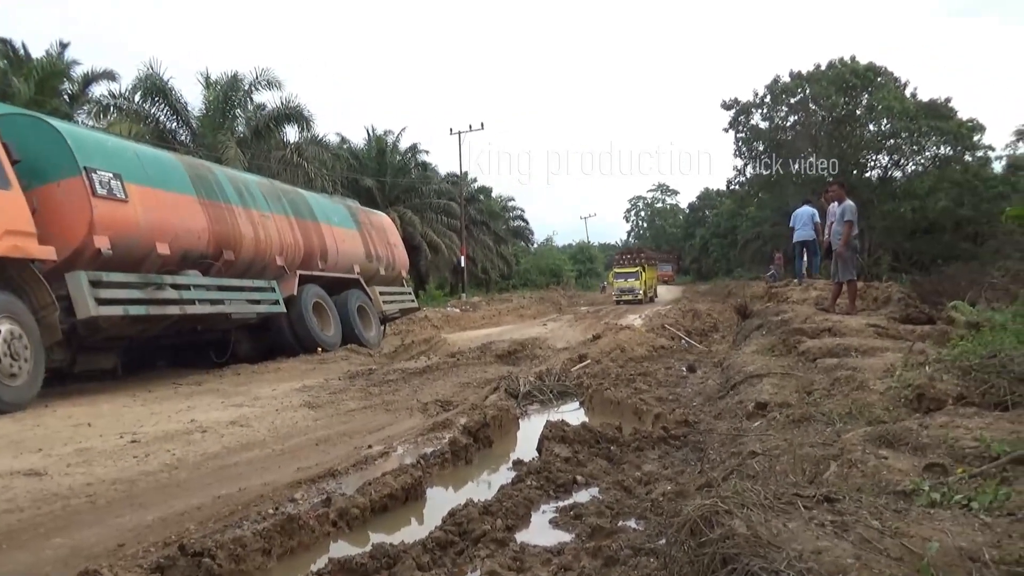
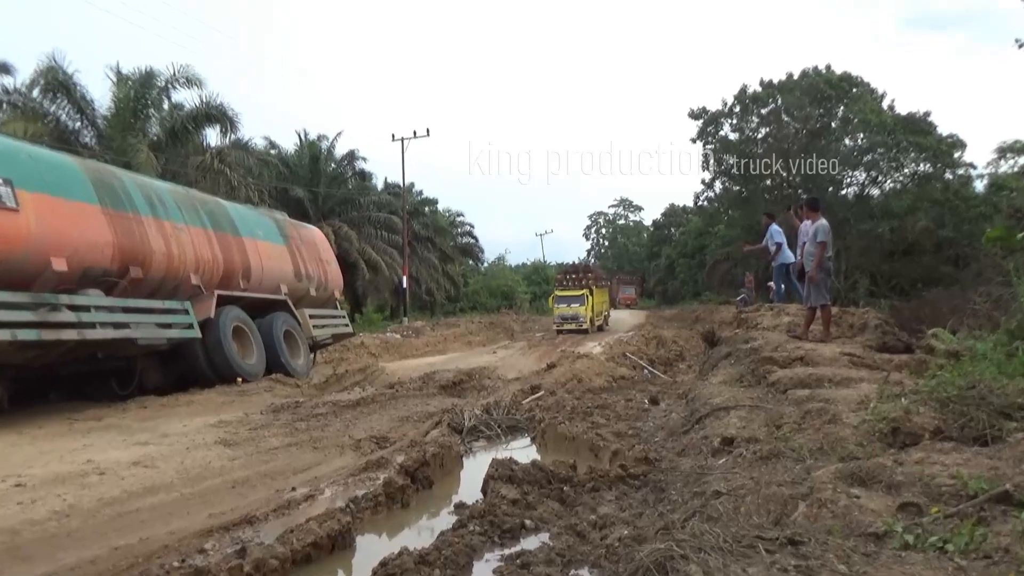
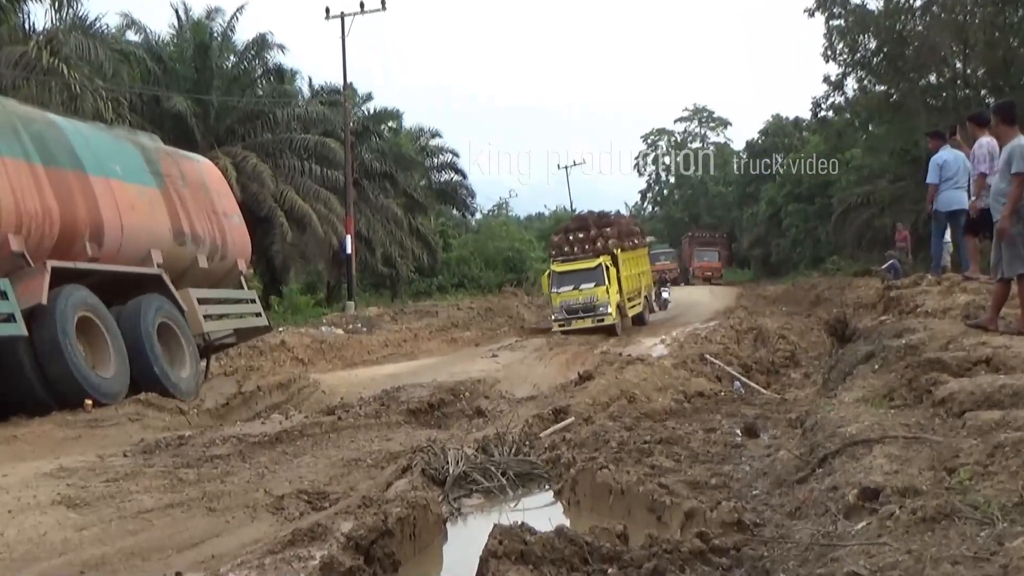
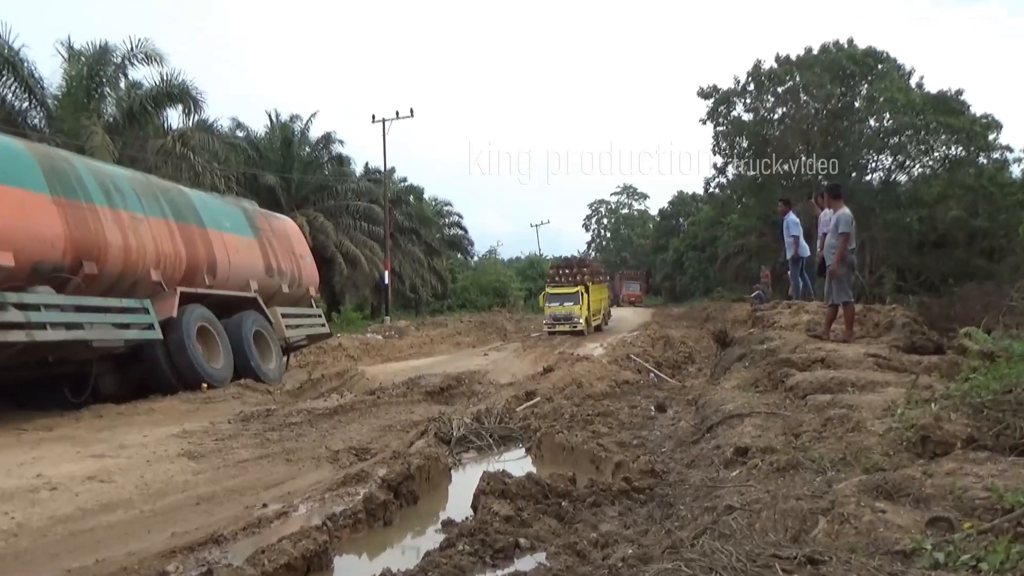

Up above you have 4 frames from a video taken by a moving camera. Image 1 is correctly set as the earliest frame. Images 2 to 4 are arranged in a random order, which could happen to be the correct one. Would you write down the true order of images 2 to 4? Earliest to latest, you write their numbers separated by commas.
2, 4, 3
